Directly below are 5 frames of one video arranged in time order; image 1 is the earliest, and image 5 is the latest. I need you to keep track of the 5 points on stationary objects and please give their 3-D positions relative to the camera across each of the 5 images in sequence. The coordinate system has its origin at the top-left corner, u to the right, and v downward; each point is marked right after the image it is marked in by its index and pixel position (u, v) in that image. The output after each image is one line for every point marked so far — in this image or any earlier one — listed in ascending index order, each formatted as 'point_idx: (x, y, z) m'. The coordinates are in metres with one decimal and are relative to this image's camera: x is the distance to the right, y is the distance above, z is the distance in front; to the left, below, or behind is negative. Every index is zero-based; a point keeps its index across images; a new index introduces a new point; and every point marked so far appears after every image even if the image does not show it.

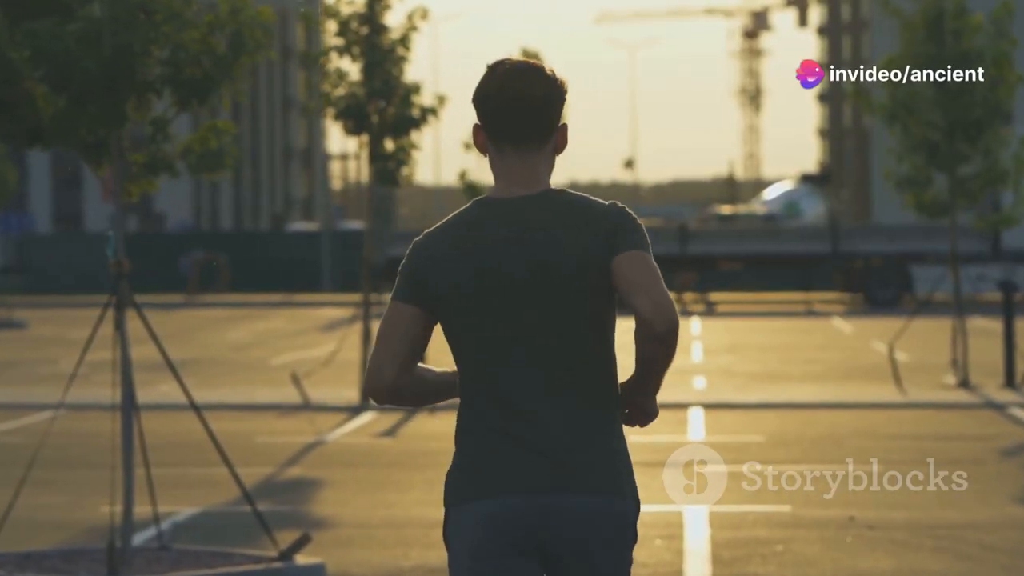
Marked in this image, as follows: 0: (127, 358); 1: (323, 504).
0: (-2.1, -0.4, +9.9) m
1: (-1.4, -1.6, +13.2) m
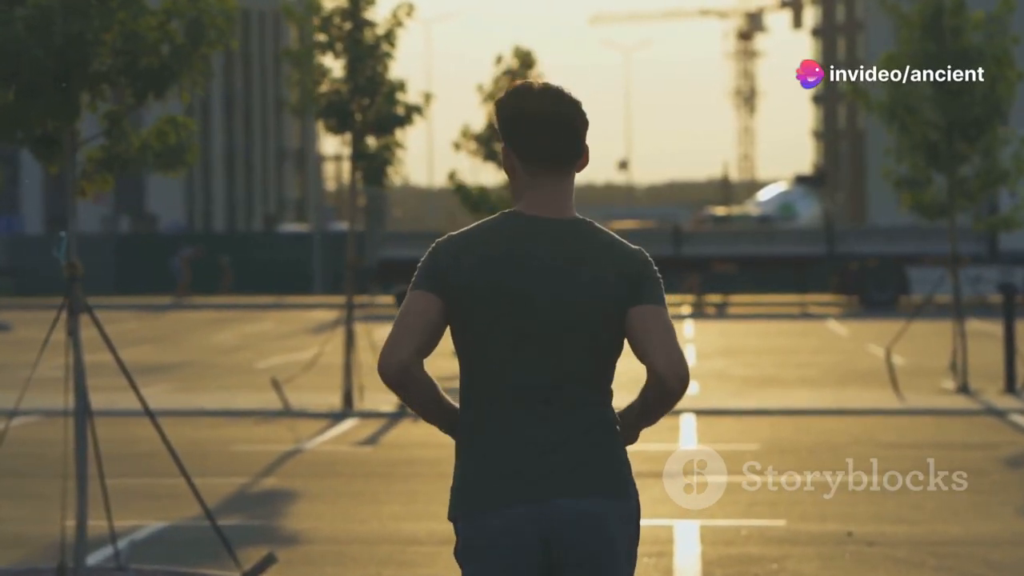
0: (-2.3, -0.4, +9.4) m
1: (-1.5, -1.6, +12.7) m
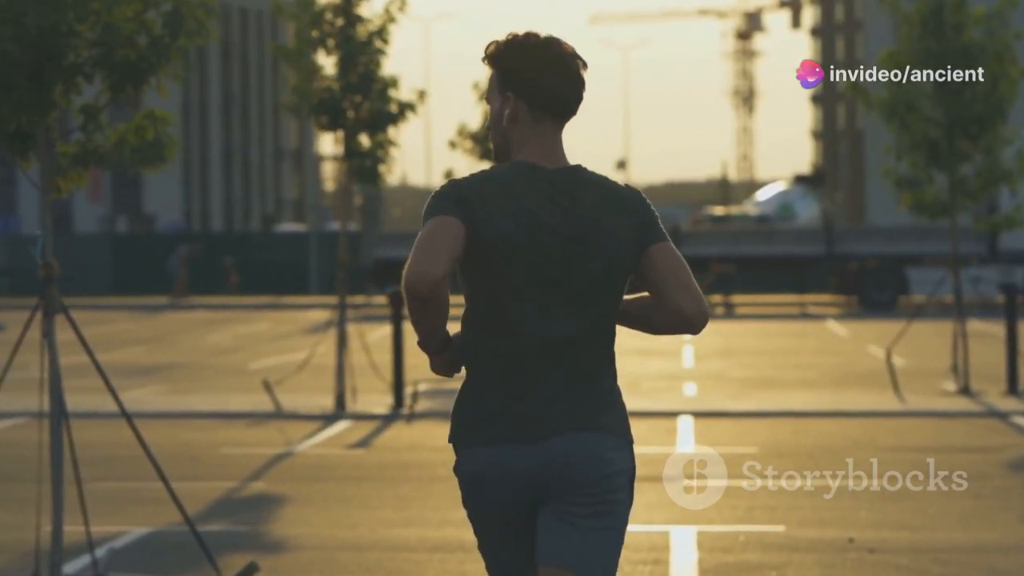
0: (-2.3, -0.4, +9.1) m
1: (-1.6, -1.6, +12.4) m
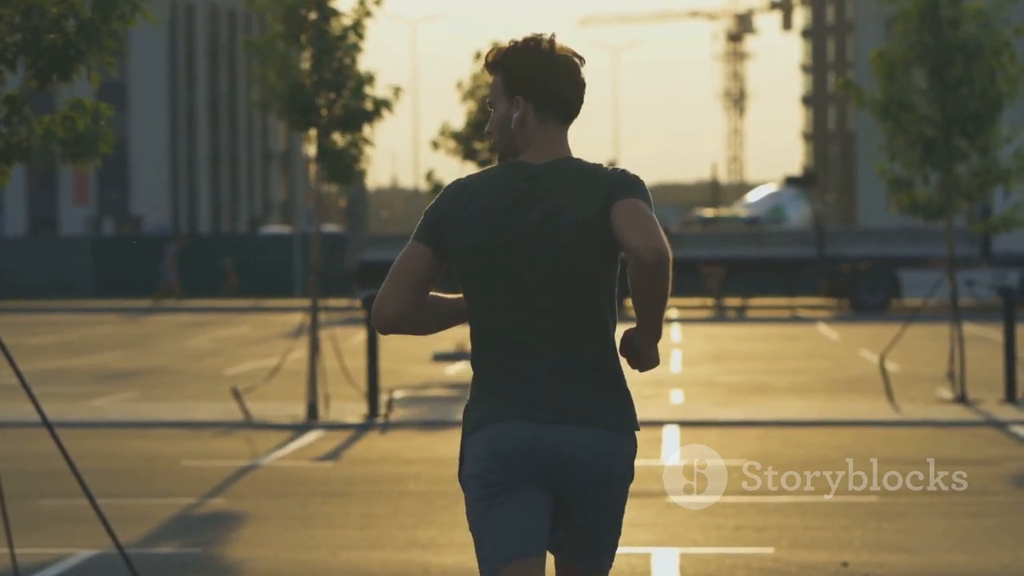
0: (-2.5, -0.4, +8.3) m
1: (-1.8, -1.7, +11.6) m
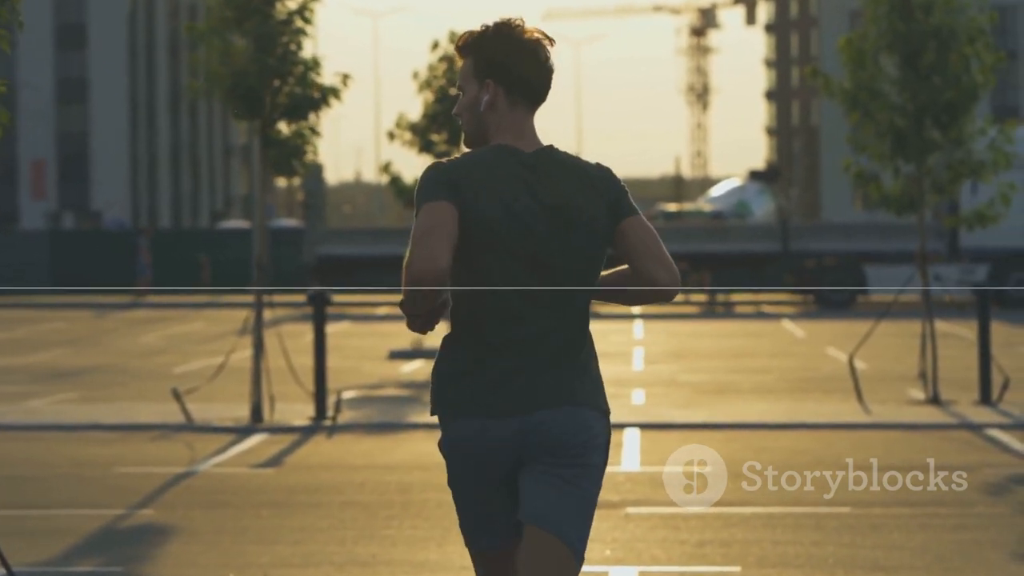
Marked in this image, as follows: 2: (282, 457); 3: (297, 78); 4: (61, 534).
0: (-2.7, -0.4, +7.4) m
1: (-2.1, -1.6, +10.7) m
2: (-2.1, -1.5, +16.1) m
3: (-2.2, +2.2, +18.2) m
4: (-3.0, -1.7, +11.9) m
